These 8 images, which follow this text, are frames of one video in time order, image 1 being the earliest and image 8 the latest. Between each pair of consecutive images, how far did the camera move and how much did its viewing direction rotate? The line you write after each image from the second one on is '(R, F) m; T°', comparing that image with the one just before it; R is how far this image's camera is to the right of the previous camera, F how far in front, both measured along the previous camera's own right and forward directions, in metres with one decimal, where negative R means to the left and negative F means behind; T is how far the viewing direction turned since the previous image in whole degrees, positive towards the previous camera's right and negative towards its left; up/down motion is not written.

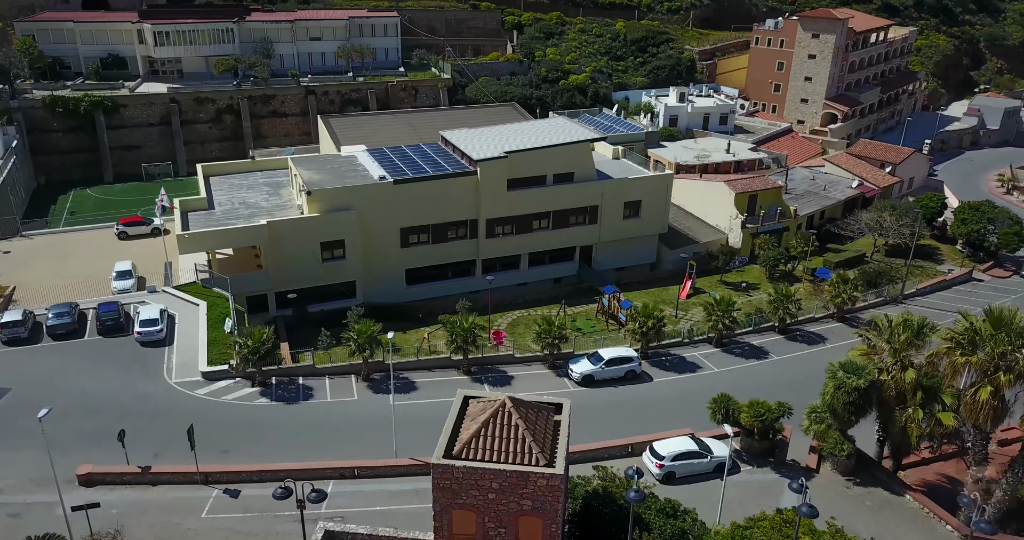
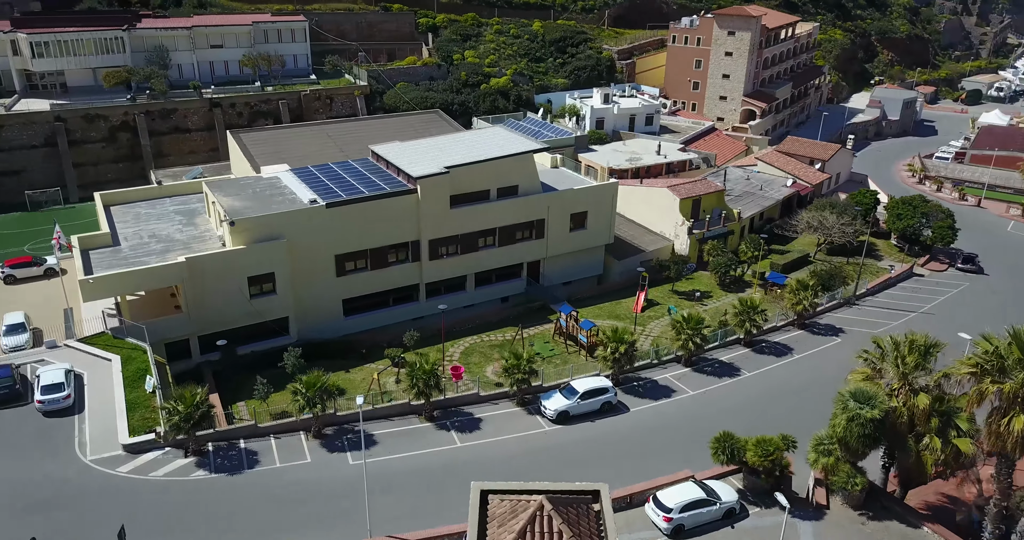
(-2.3, +3.4) m; +7°
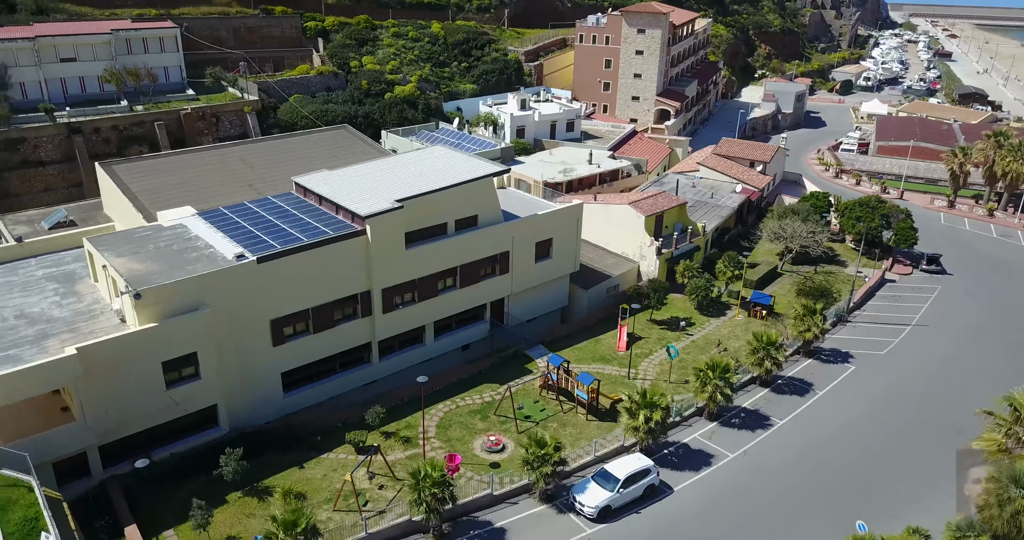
(-4.9, +7.4) m; +9°
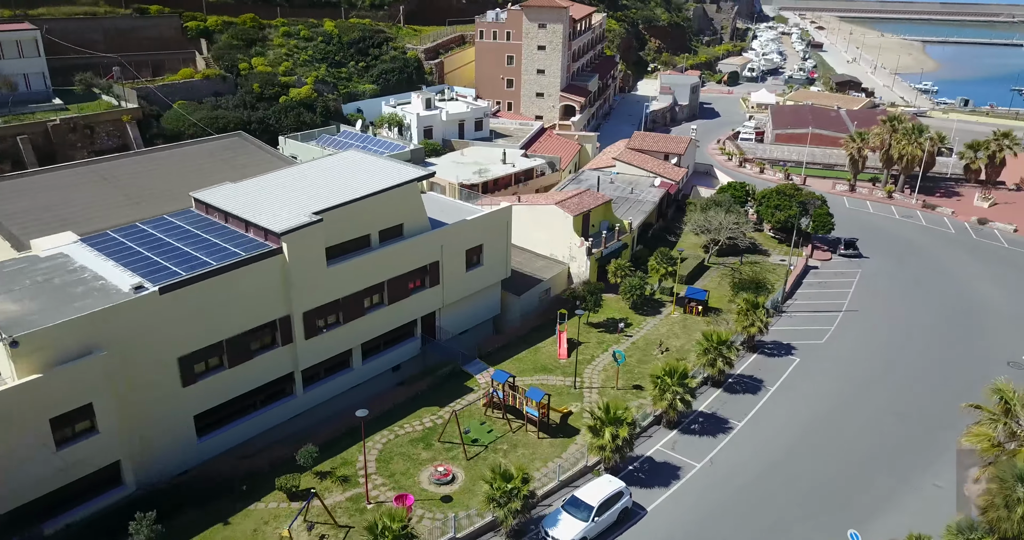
(-1.7, +2.9) m; +8°
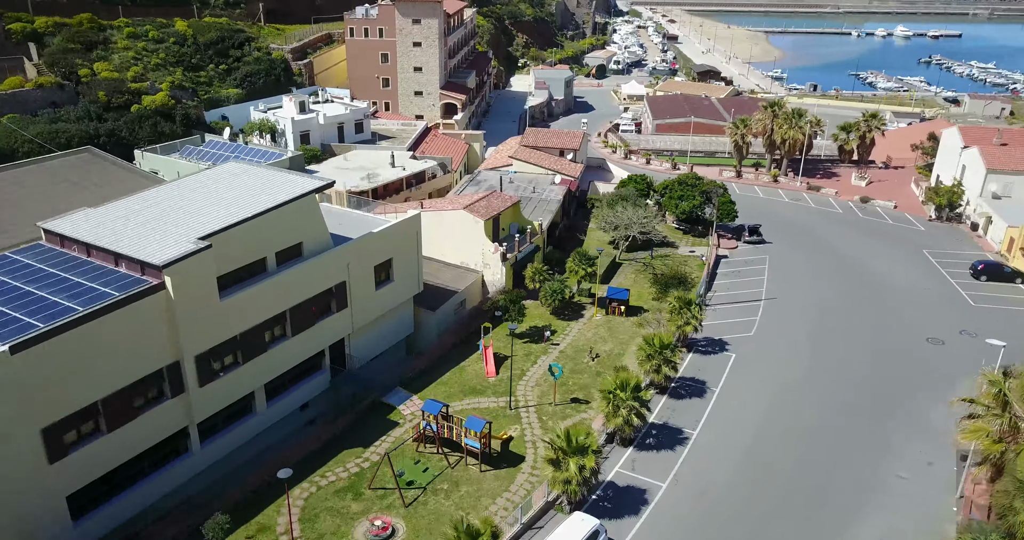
(-2.1, +3.6) m; +10°
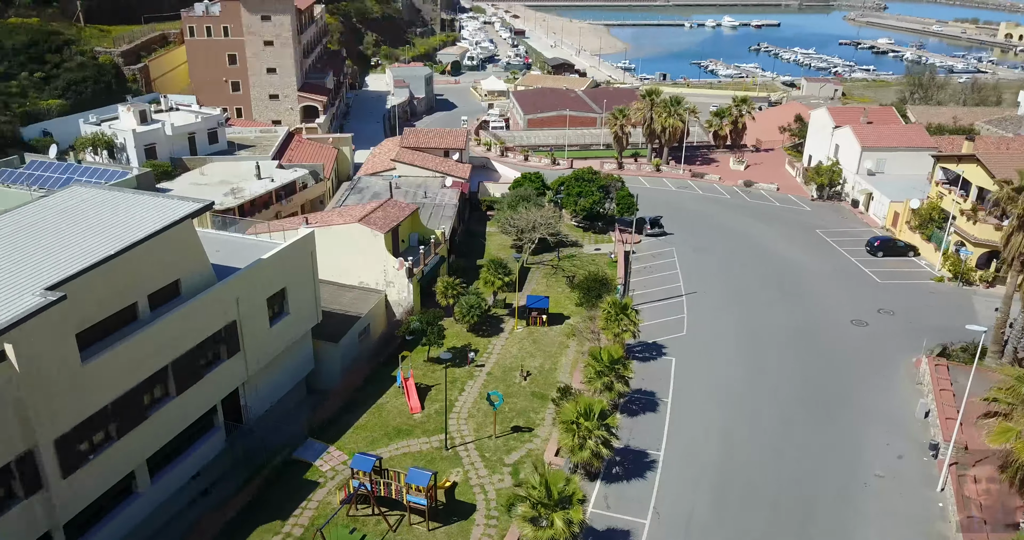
(-2.6, +4.4) m; +11°
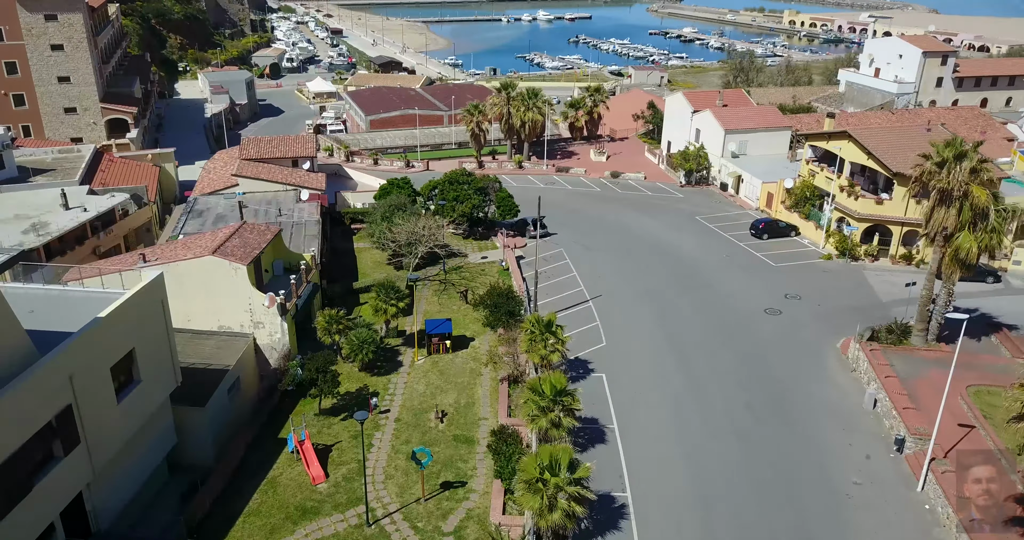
(-2.7, +5.1) m; +12°
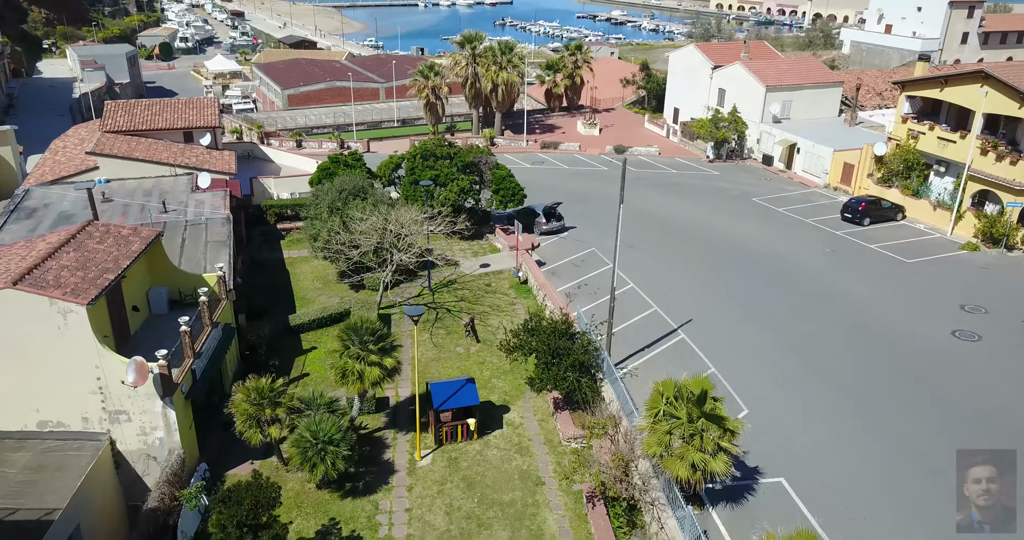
(-4.0, +15.4) m; +6°
